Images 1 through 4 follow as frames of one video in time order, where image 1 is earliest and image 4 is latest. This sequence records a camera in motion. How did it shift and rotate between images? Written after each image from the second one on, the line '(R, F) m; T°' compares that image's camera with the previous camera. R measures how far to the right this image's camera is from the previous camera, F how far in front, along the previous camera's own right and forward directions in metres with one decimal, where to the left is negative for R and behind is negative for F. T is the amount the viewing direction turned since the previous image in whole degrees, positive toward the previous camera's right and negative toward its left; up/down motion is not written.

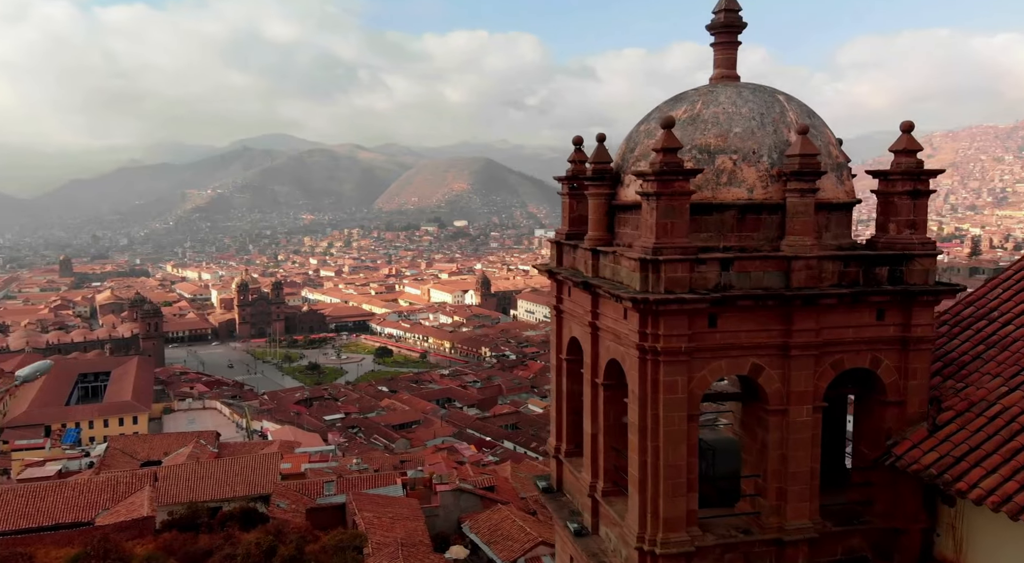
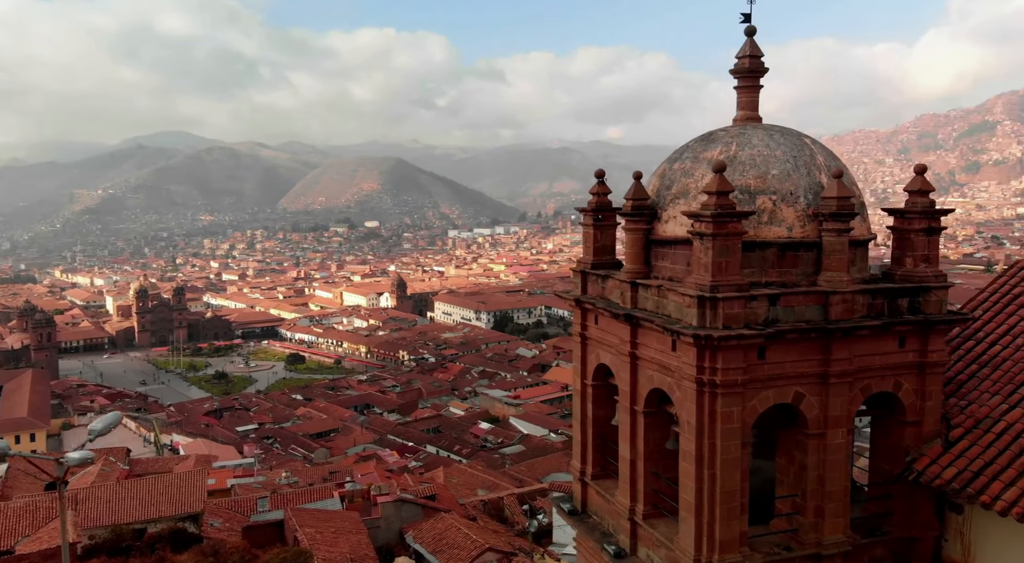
(-2.1, -0.1) m; +9°
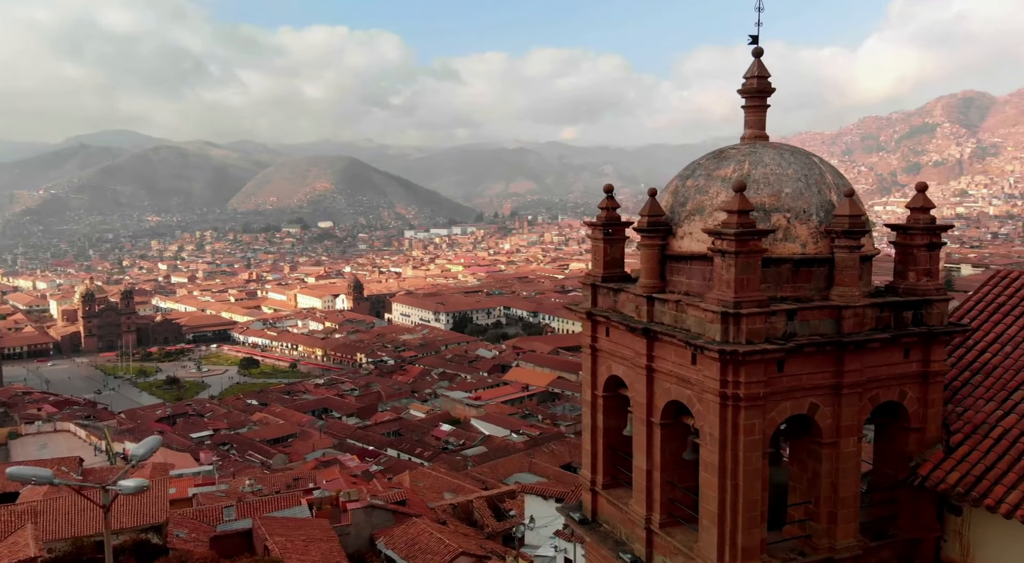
(-1.1, -0.1) m; +4°
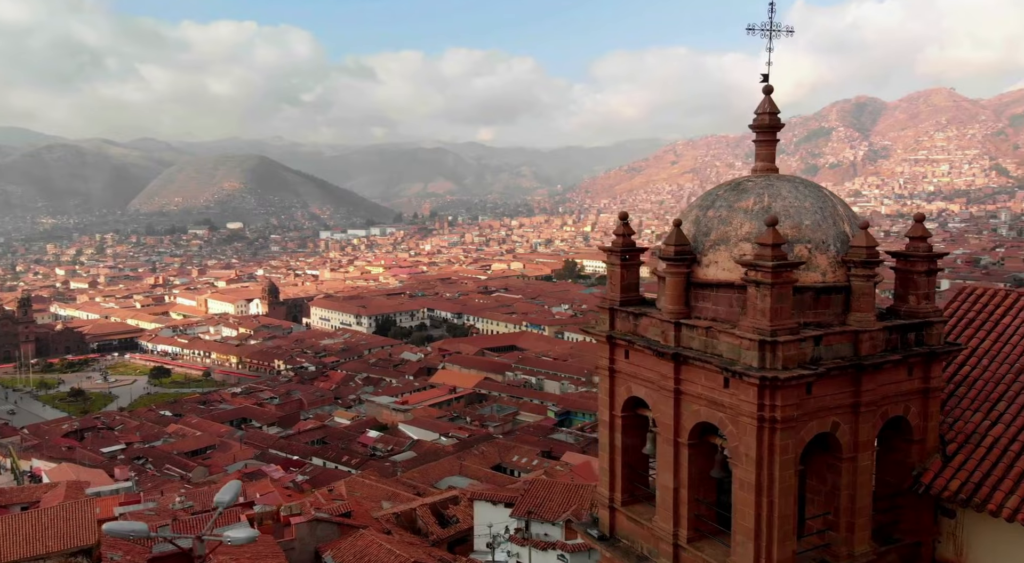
(-2.0, 0.0) m; +8°
